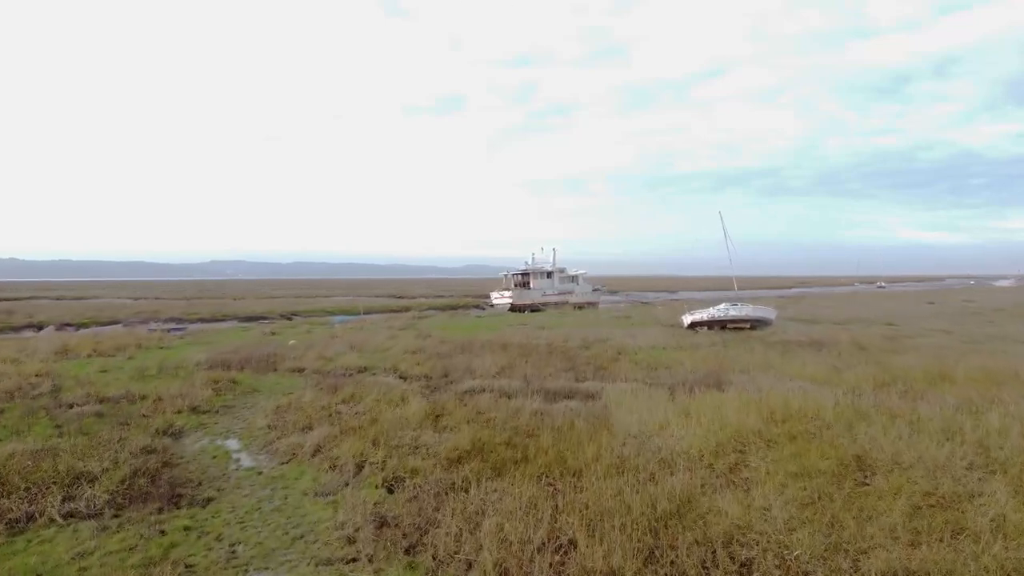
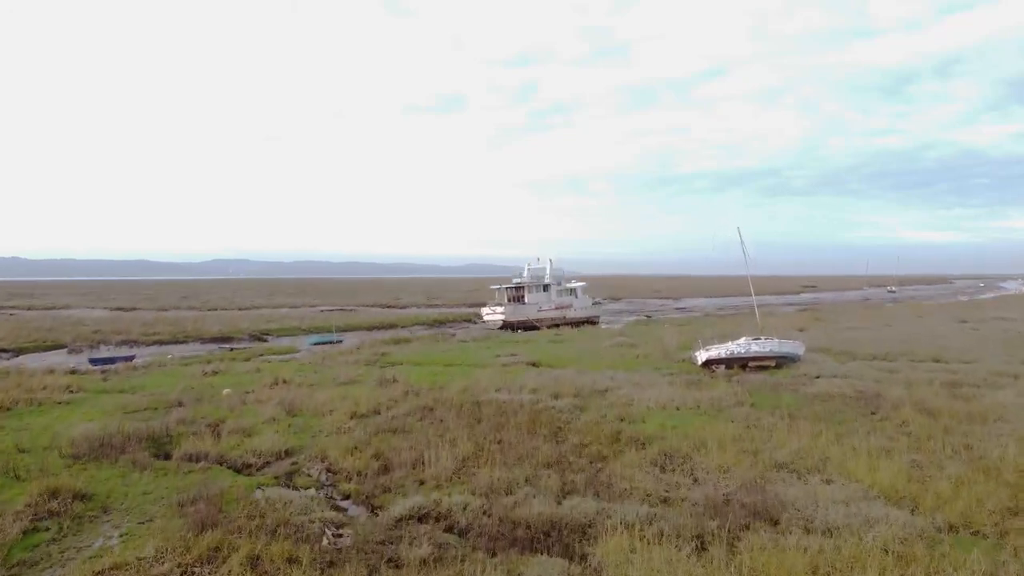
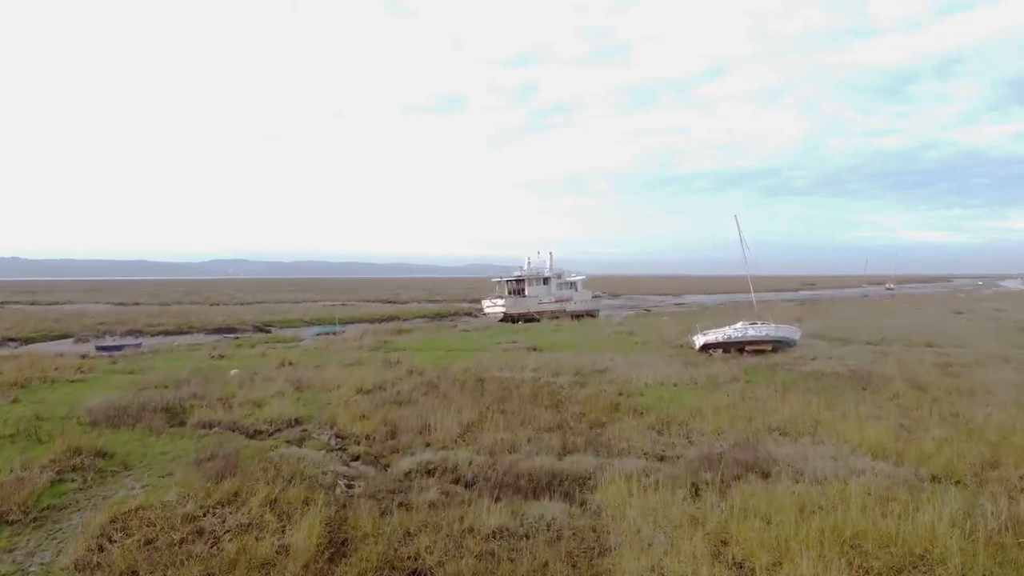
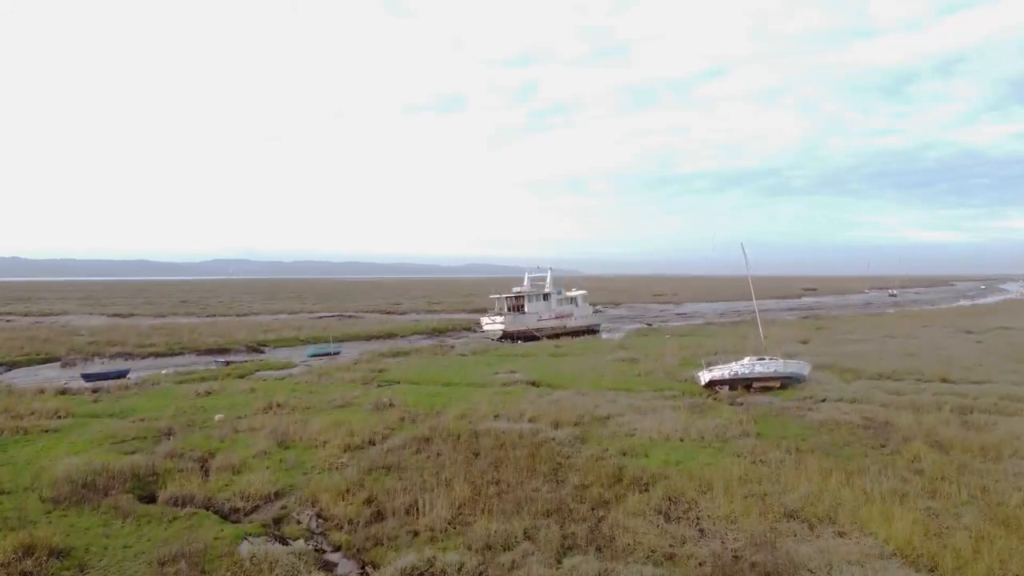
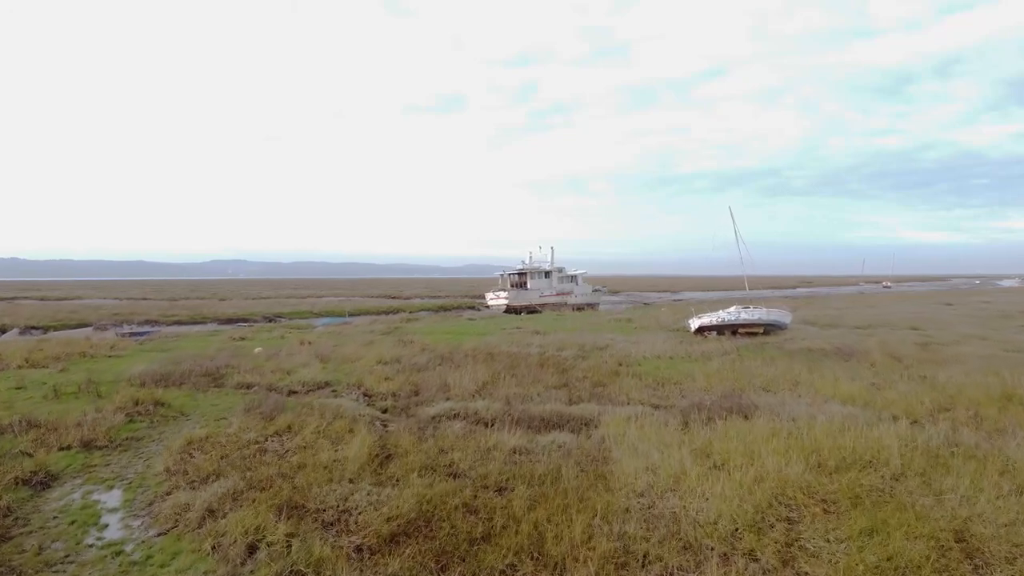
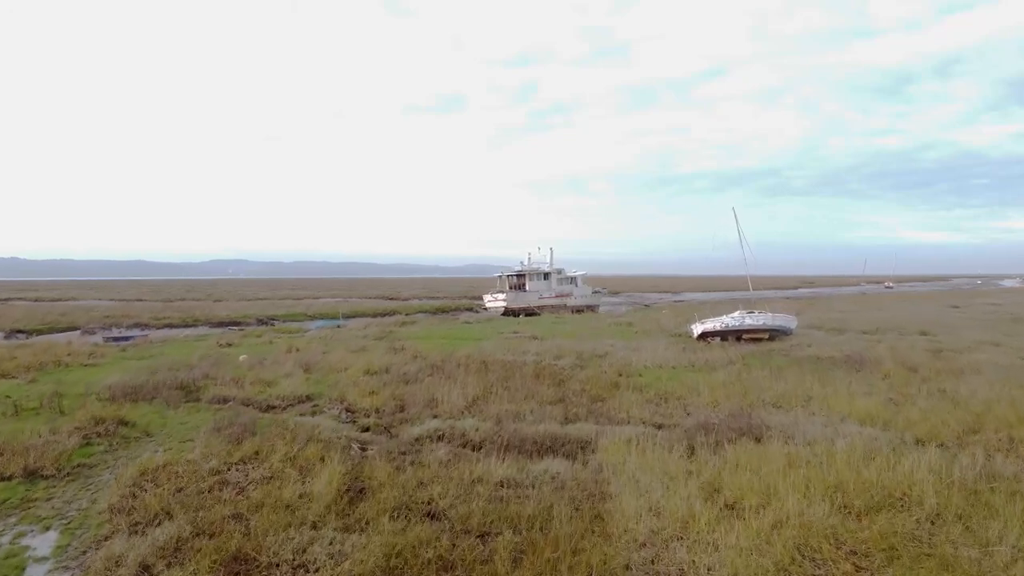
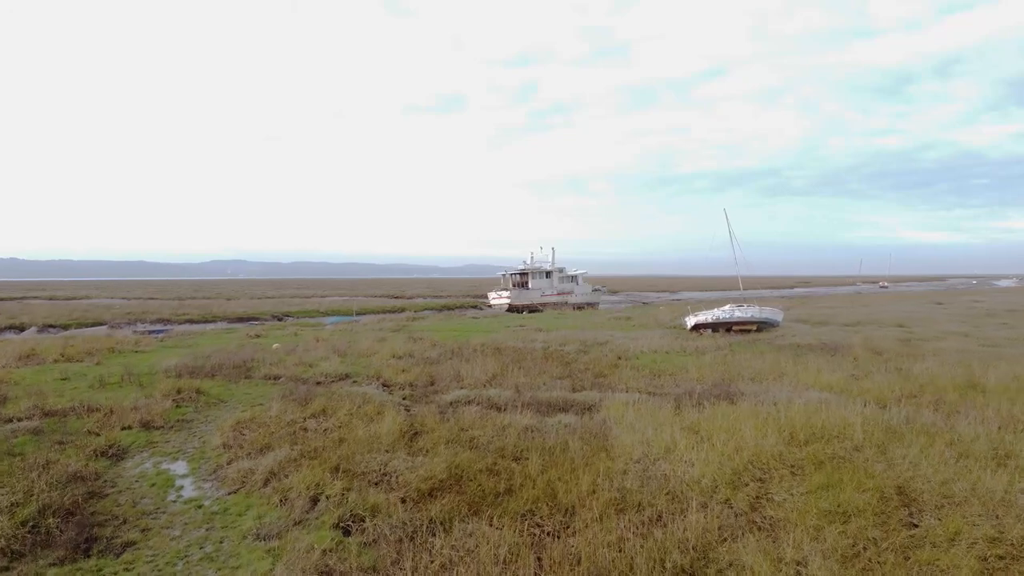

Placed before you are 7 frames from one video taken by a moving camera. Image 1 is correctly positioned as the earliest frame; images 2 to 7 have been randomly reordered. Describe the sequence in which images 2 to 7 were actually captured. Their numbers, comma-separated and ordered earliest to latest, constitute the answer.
7, 5, 6, 3, 2, 4
